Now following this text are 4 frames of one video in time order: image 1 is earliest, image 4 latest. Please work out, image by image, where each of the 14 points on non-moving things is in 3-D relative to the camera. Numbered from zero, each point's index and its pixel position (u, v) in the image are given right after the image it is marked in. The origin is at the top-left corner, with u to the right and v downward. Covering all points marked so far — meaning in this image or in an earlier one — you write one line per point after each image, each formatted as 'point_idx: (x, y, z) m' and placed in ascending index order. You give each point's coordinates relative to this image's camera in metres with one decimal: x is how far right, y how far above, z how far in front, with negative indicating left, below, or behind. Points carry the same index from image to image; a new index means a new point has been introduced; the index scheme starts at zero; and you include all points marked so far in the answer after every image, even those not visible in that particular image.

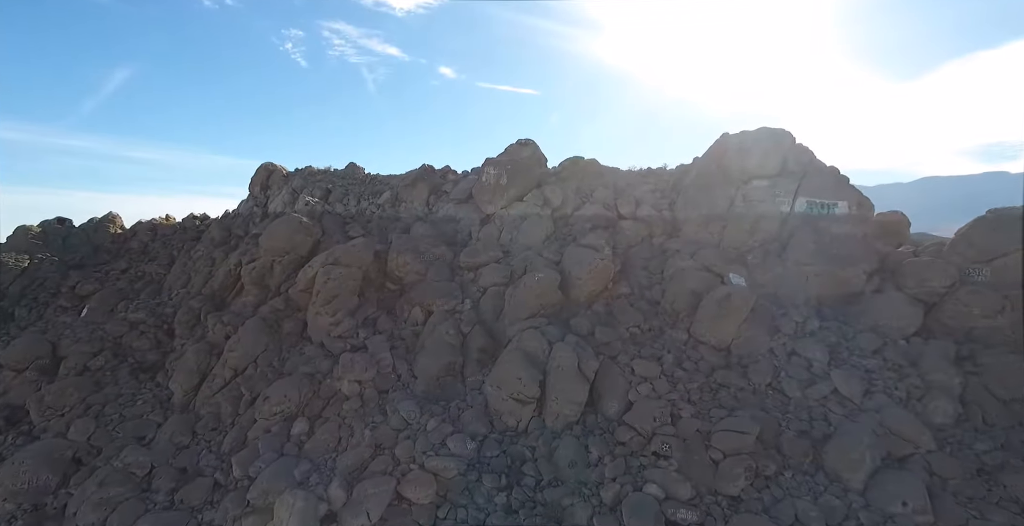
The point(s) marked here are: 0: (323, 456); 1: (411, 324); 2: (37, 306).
0: (-1.5, -1.5, +3.7) m
1: (-1.0, -0.6, +5.1) m
2: (-7.2, -0.7, +7.6) m
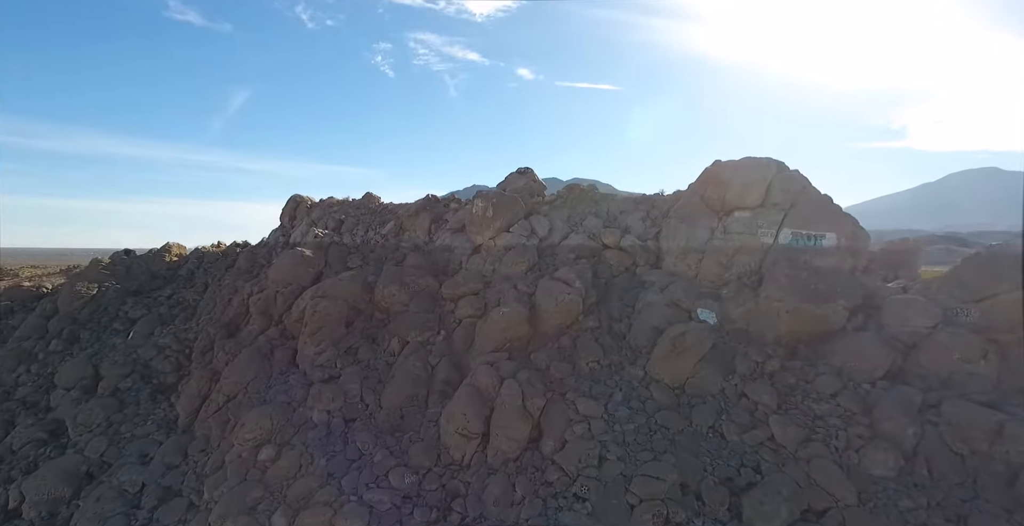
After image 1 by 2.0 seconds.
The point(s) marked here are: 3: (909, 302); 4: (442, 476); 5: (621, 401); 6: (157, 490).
0: (-1.9, -1.8, +4.1) m
1: (-1.4, -1.0, +5.4) m
2: (-7.2, -1.1, +8.6) m
3: (+3.8, -0.4, +4.7) m
4: (-0.6, -1.7, +4.0) m
5: (+1.0, -1.2, +4.4) m
6: (-3.2, -2.0, +4.4) m
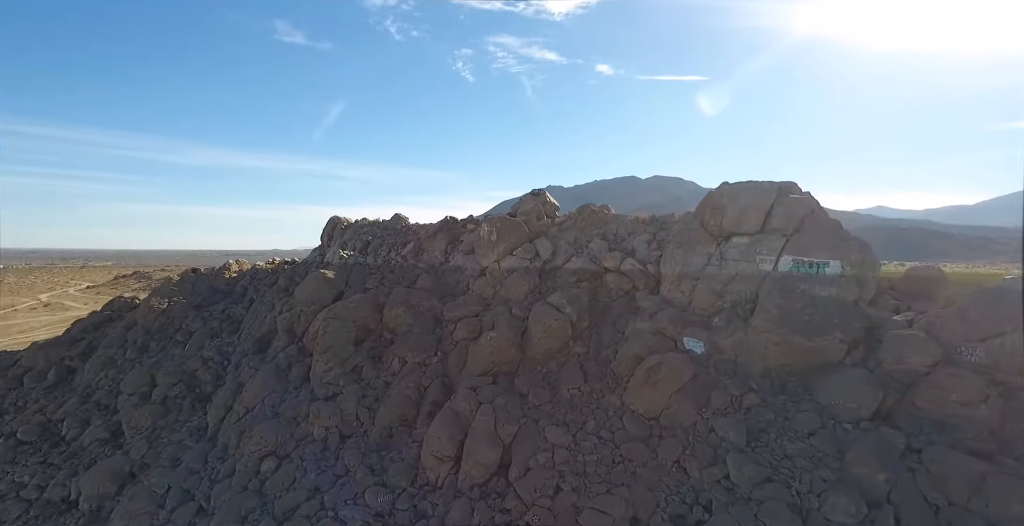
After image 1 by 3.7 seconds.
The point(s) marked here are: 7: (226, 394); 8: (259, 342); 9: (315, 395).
0: (-2.2, -2.1, +4.6) m
1: (-1.5, -1.3, +5.8) m
2: (-6.9, -1.5, +9.7) m
3: (+3.6, -0.7, +4.4) m
4: (-0.9, -2.0, +4.3) m
5: (+0.7, -1.5, +4.5) m
6: (-3.4, -2.3, +5.0) m
7: (-3.6, -1.6, +6.3) m
8: (-3.8, -1.2, +7.5) m
9: (-2.3, -1.5, +5.8) m
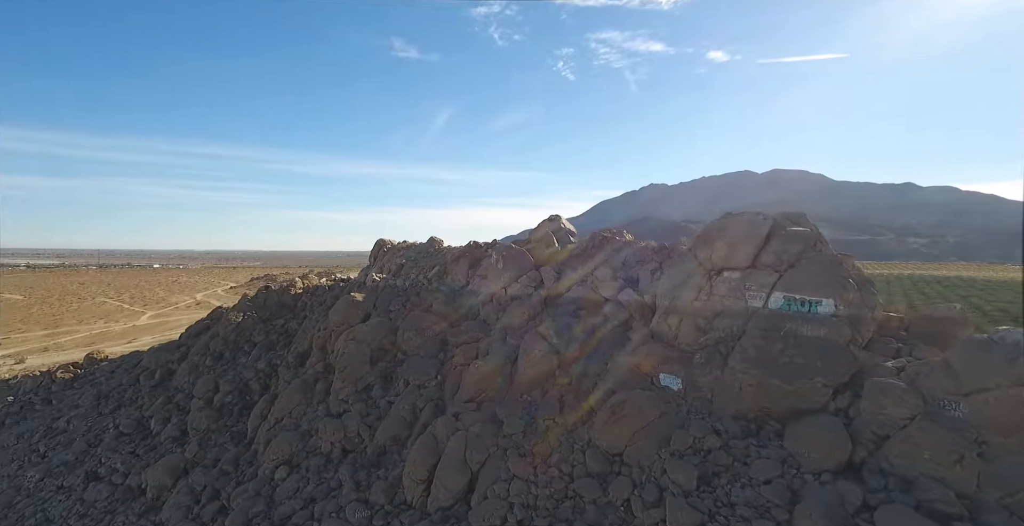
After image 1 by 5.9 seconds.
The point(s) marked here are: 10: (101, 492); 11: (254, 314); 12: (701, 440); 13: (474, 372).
0: (-2.5, -2.5, +5.2) m
1: (-1.5, -1.7, +6.4) m
2: (-6.2, -1.9, +11.1) m
3: (+3.2, -1.0, +4.2) m
4: (-1.2, -2.4, +4.7) m
5: (+0.4, -1.9, +4.7) m
6: (-3.6, -2.7, +5.9) m
7: (-3.6, -2.0, +7.1) m
8: (-3.6, -1.6, +8.4) m
9: (-2.4, -1.9, +6.4) m
10: (-6.2, -3.5, +7.5) m
11: (-6.3, -1.3, +12.0) m
12: (+1.7, -1.6, +4.5) m
13: (-0.5, -1.3, +5.8) m
